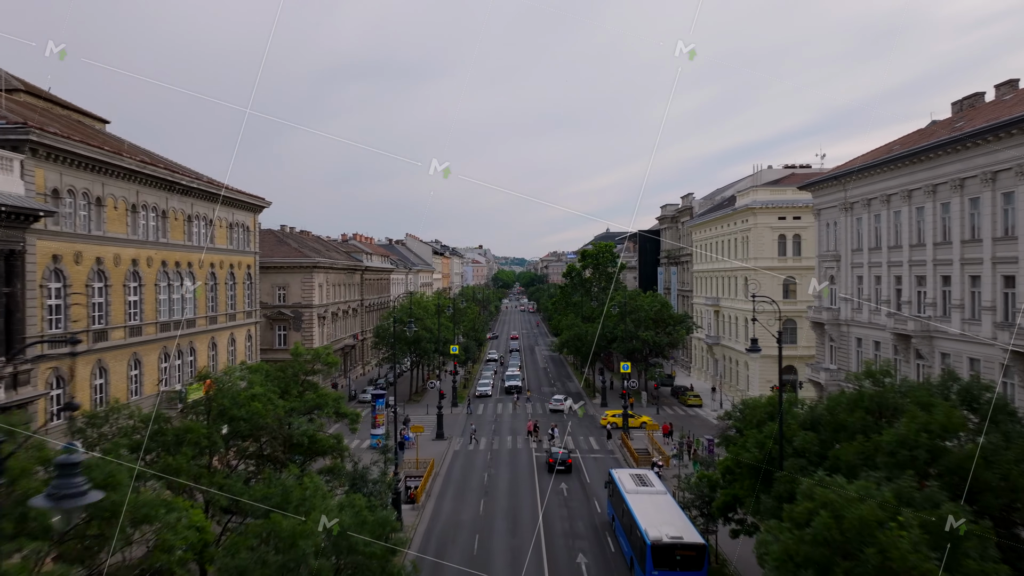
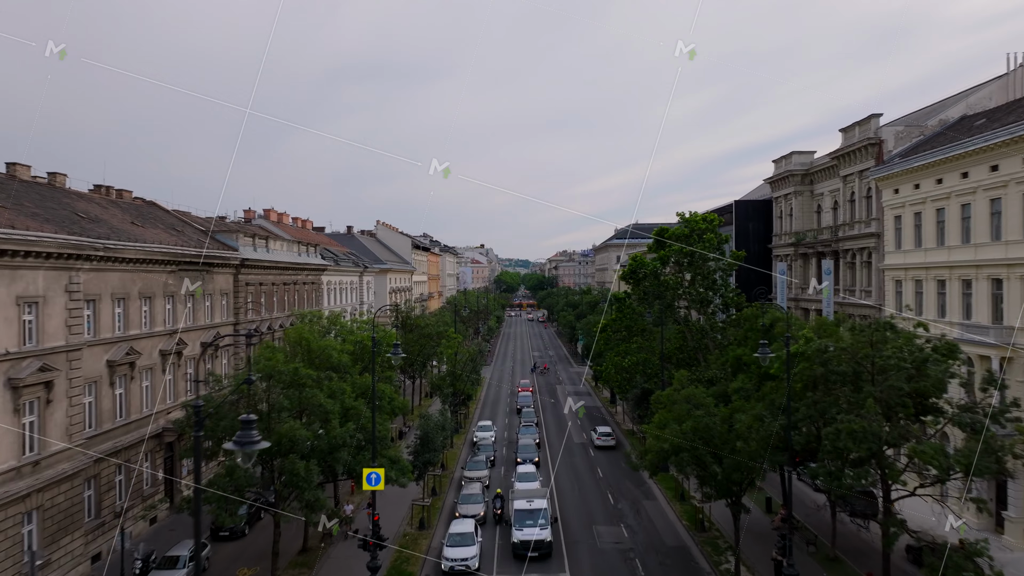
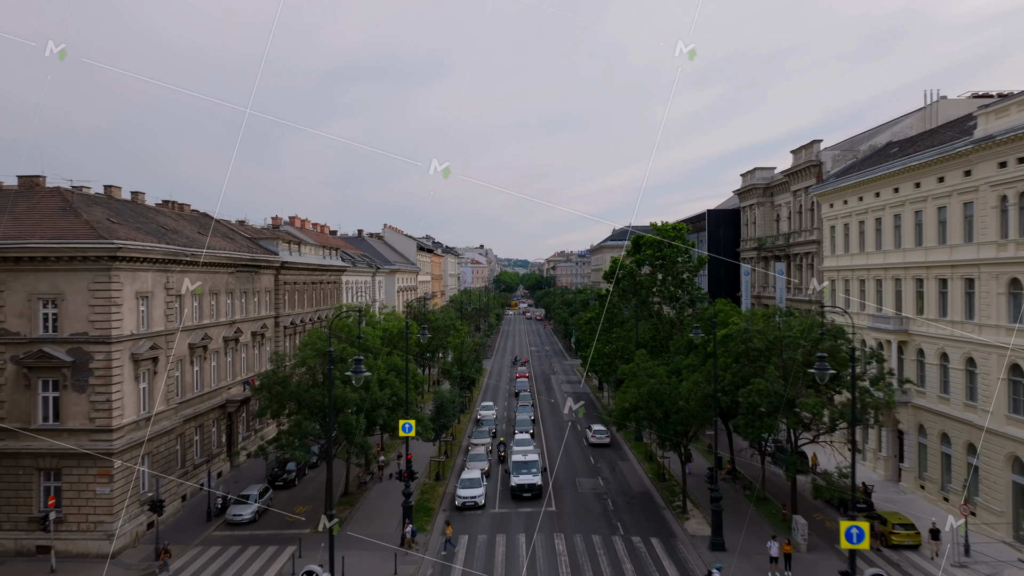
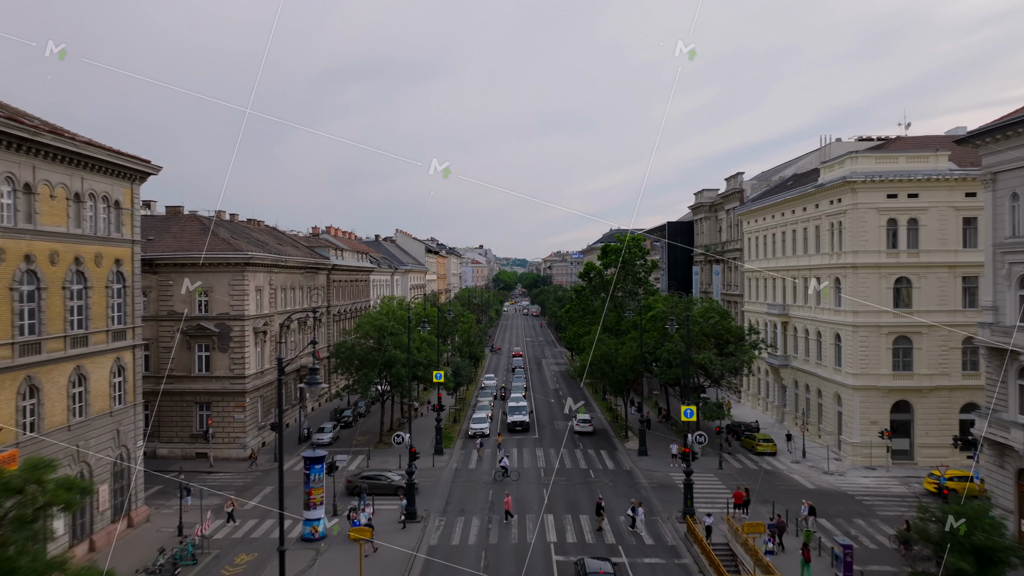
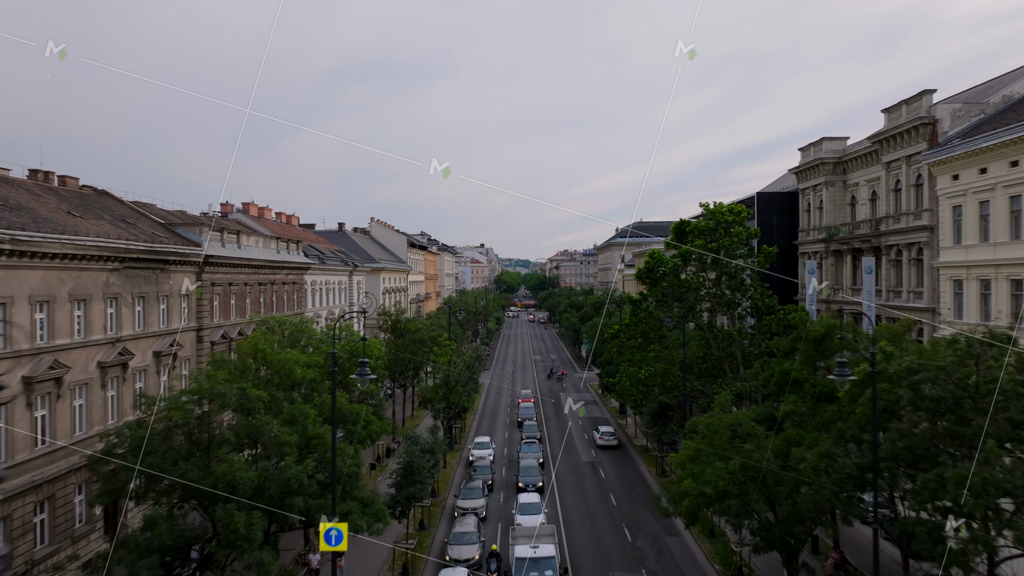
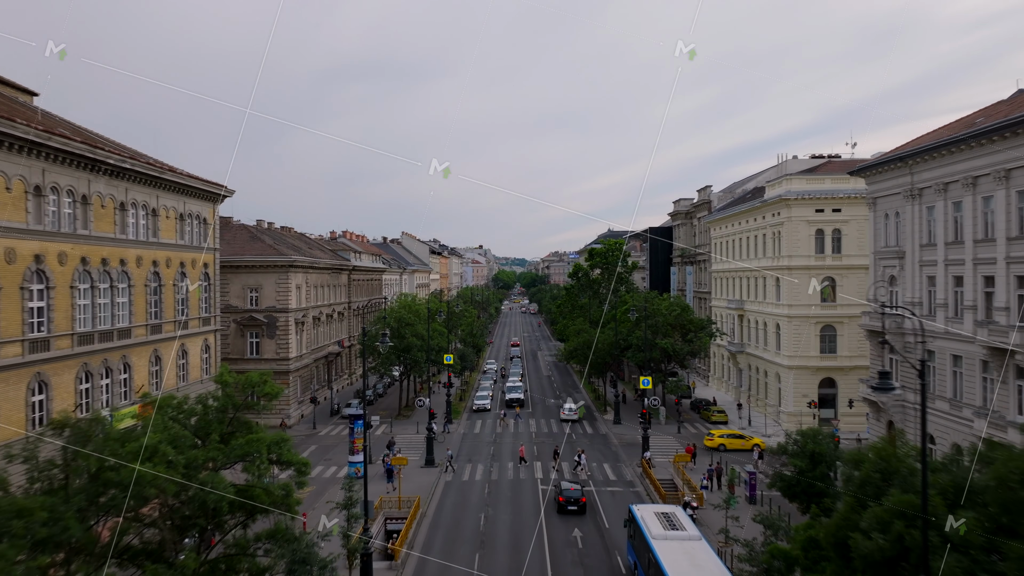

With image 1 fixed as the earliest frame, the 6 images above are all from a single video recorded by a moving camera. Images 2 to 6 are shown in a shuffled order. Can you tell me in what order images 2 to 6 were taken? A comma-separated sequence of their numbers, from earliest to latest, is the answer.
6, 4, 3, 2, 5
